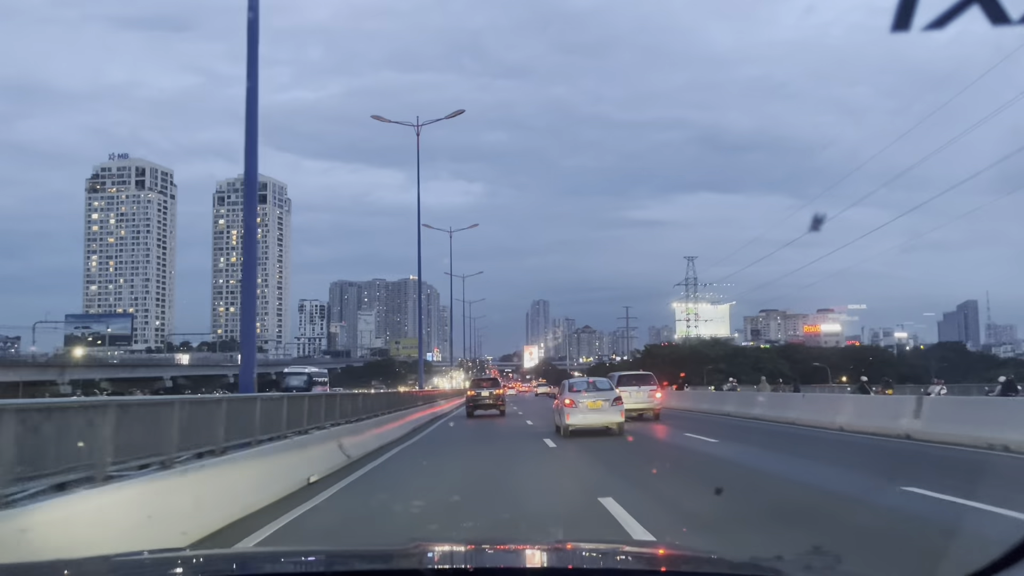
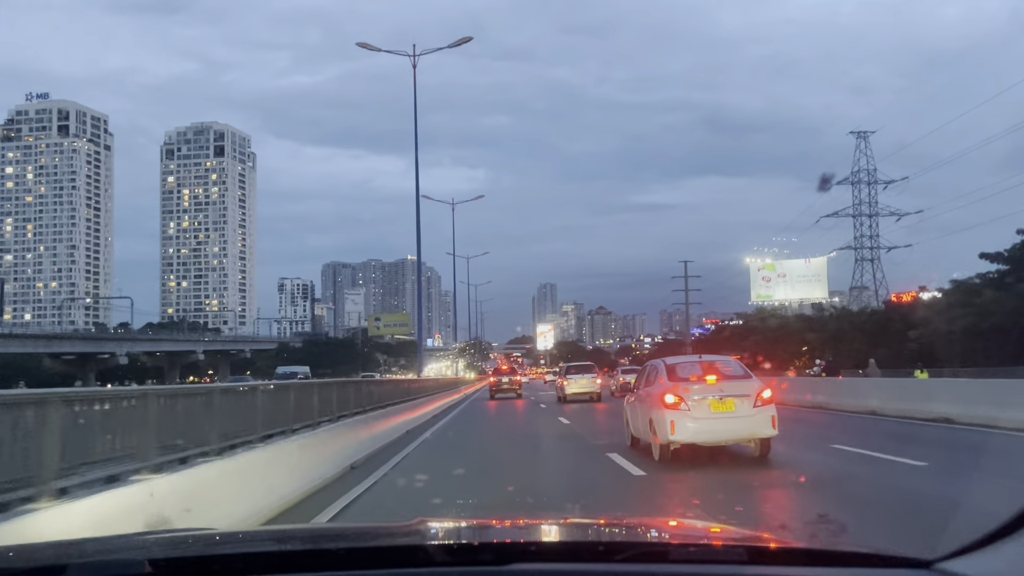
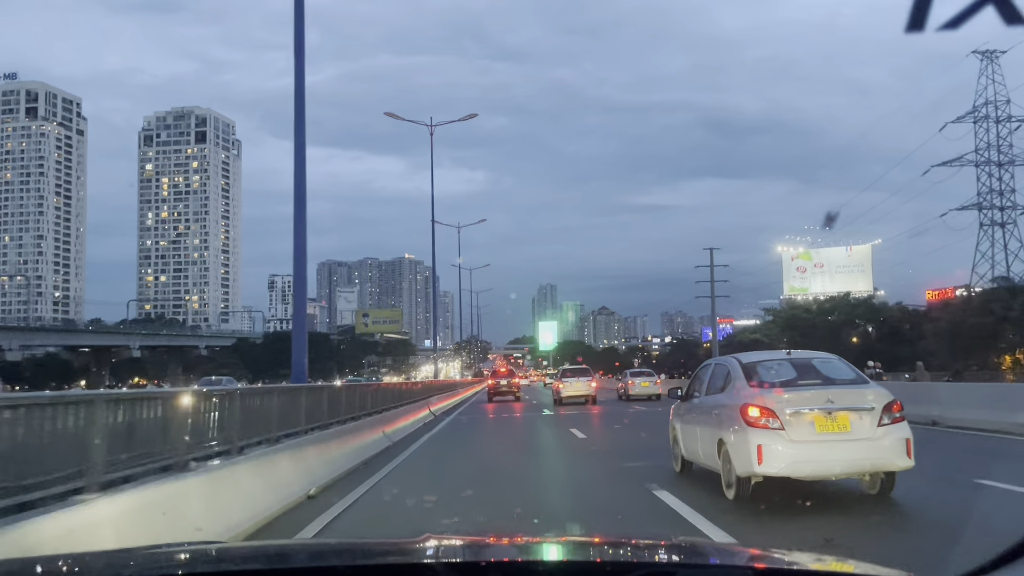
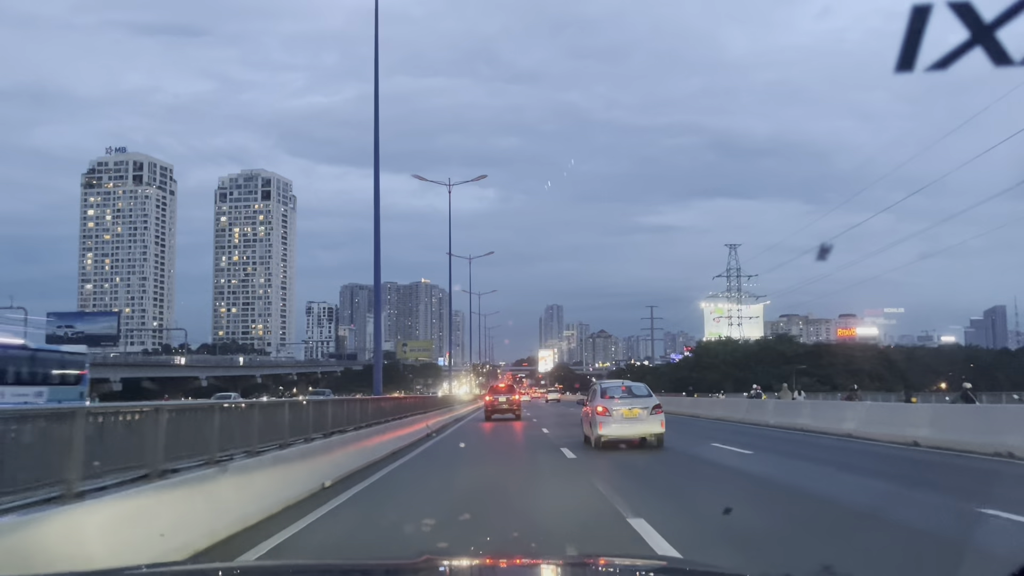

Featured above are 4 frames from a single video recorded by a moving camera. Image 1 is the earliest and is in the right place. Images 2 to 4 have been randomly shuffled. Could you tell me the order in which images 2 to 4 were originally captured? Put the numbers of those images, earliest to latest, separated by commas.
4, 2, 3
